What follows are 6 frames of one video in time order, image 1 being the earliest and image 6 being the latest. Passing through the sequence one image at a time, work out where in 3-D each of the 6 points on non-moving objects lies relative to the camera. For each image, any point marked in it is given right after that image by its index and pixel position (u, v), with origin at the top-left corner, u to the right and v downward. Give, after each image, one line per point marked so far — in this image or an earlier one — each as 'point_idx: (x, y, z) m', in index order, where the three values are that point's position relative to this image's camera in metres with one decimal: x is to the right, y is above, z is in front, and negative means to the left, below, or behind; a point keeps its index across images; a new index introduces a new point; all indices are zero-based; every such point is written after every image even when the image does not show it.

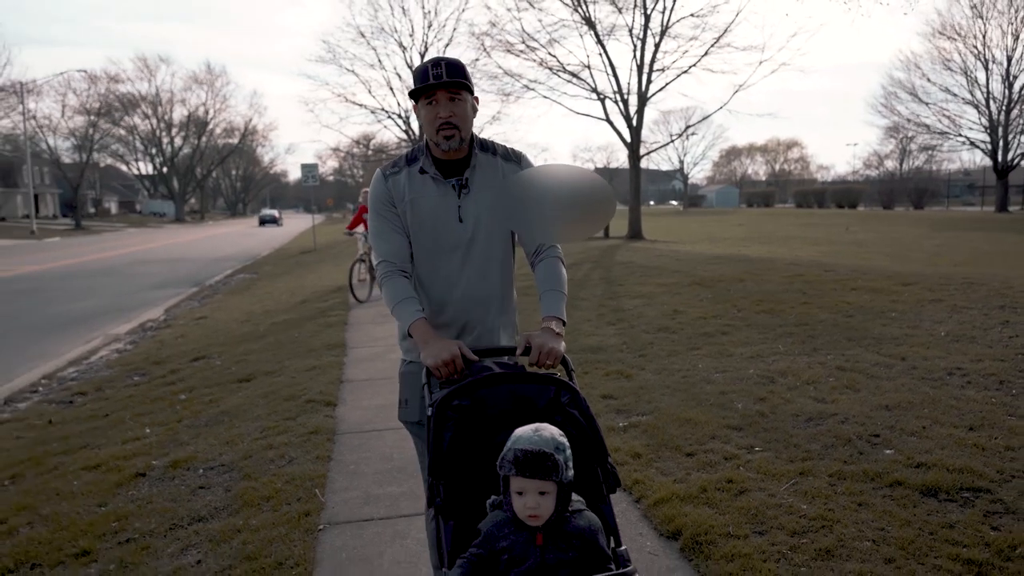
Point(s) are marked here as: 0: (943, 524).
0: (+2.0, -1.1, +3.4) m
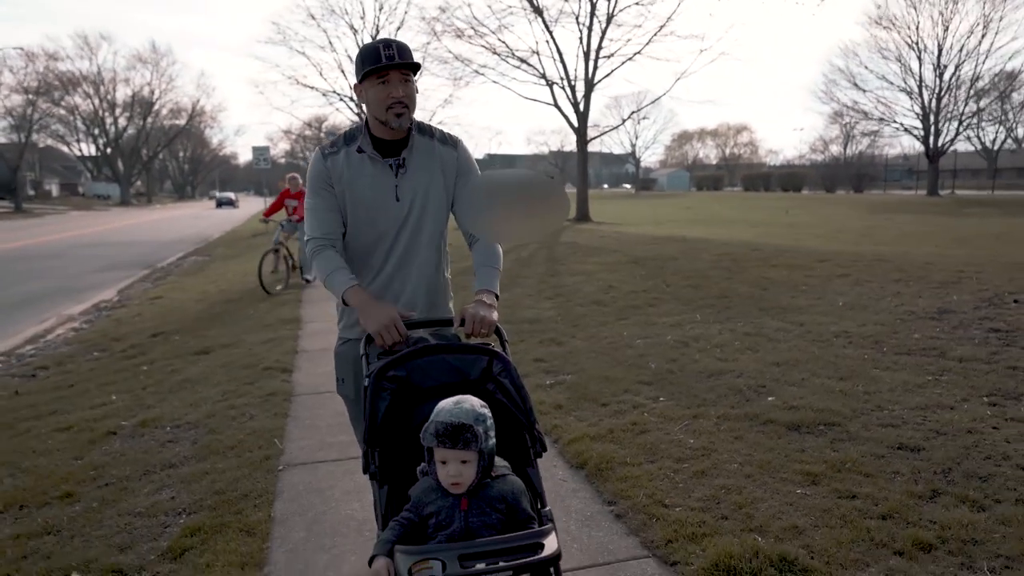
0: (+1.7, -0.9, +4.1) m
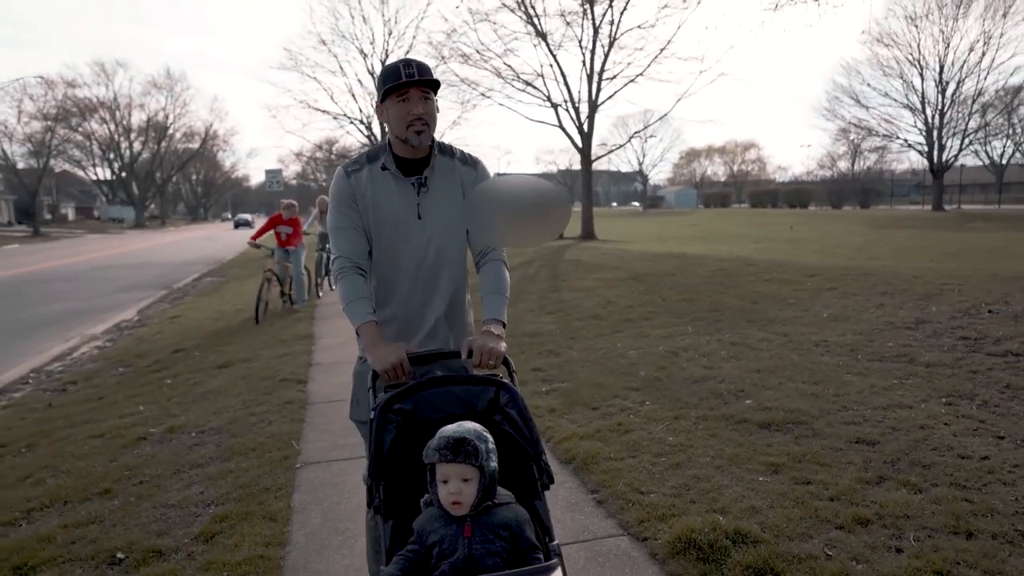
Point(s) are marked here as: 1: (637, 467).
0: (+1.6, -1.0, +4.6) m
1: (+0.8, -1.1, +4.5) m
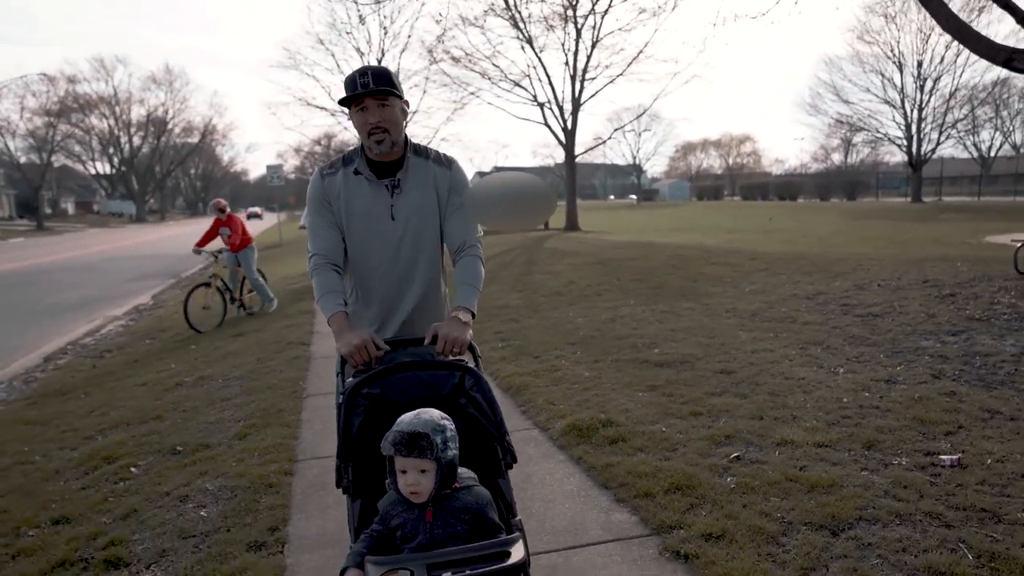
0: (+1.2, -0.7, +6.2) m
1: (+0.4, -0.9, +6.1) m
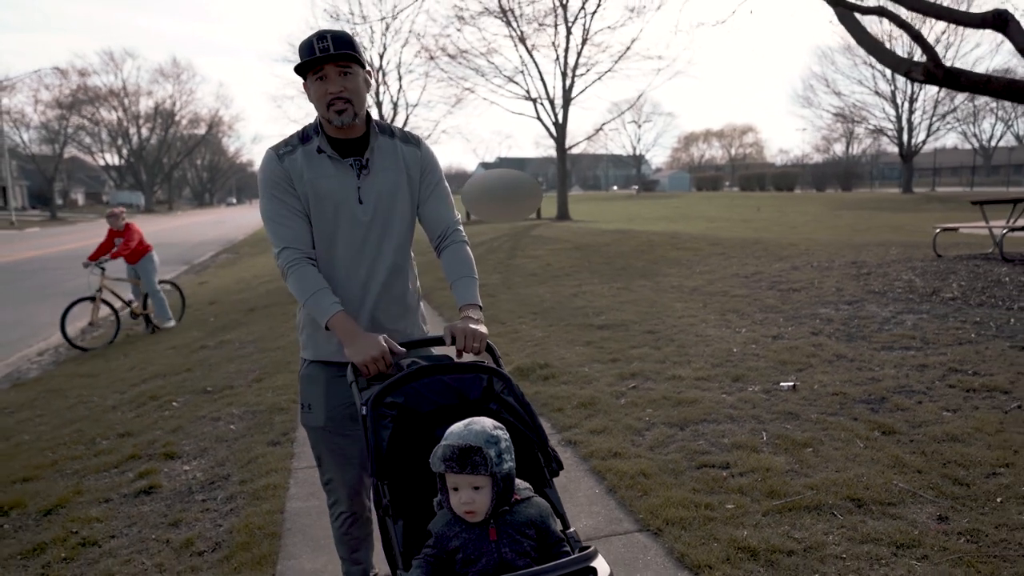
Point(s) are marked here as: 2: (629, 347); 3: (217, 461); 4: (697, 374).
0: (+0.9, -0.5, +7.5) m
1: (0.0, -0.6, +7.5) m
2: (+1.1, -0.6, +6.9) m
3: (-2.0, -1.2, +4.9) m
4: (+1.5, -0.7, +5.8) m
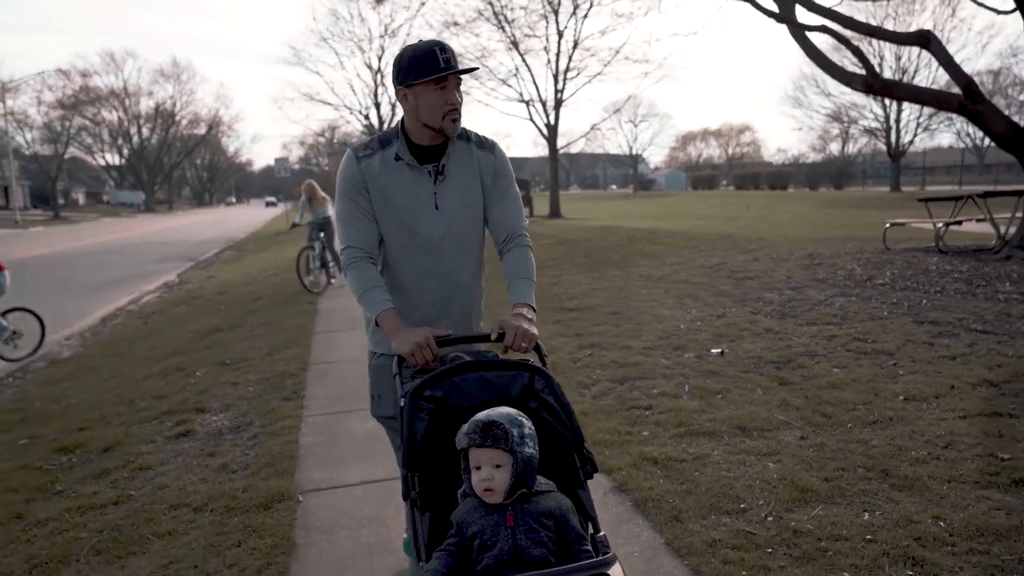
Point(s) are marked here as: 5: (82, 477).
0: (+0.6, -0.3, +8.6) m
1: (-0.2, -0.5, +8.5) m
2: (+0.9, -0.4, +7.9) m
3: (-2.2, -1.0, +5.9) m
4: (+1.2, -0.5, +6.8) m
5: (-2.8, -1.2, +4.8) m
